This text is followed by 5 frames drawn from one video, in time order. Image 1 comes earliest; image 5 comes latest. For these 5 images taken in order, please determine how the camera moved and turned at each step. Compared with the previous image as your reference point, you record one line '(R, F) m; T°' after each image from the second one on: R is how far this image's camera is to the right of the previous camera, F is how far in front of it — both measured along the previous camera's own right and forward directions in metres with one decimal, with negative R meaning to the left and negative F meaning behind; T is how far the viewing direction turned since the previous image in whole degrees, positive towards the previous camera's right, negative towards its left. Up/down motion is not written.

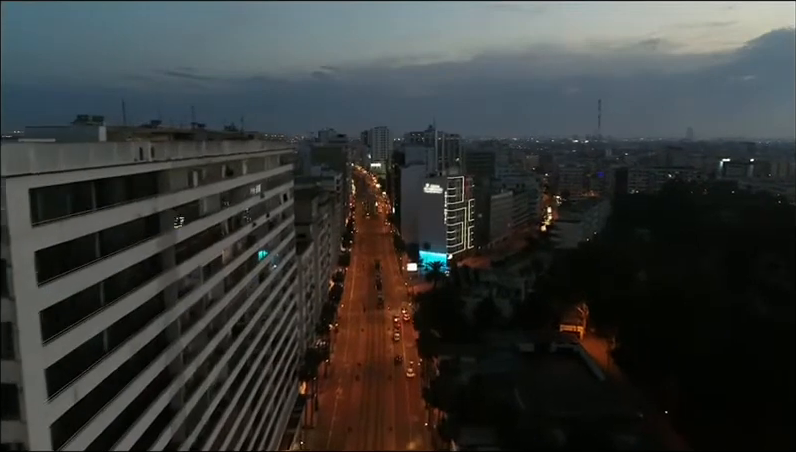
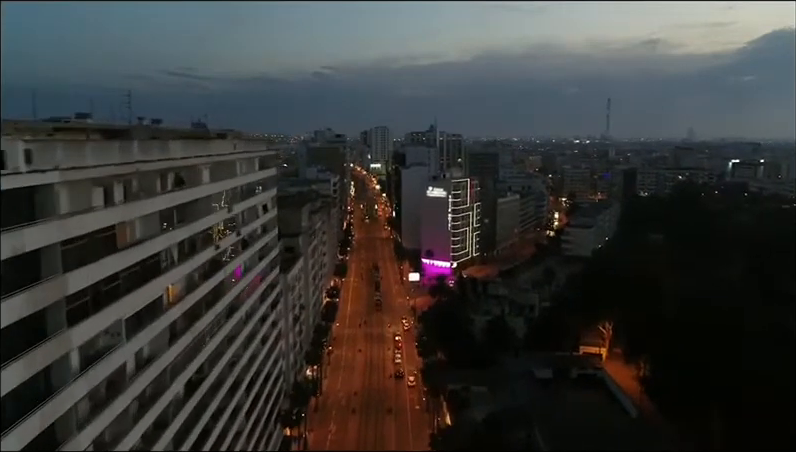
(0.0, +0.8) m; 0°
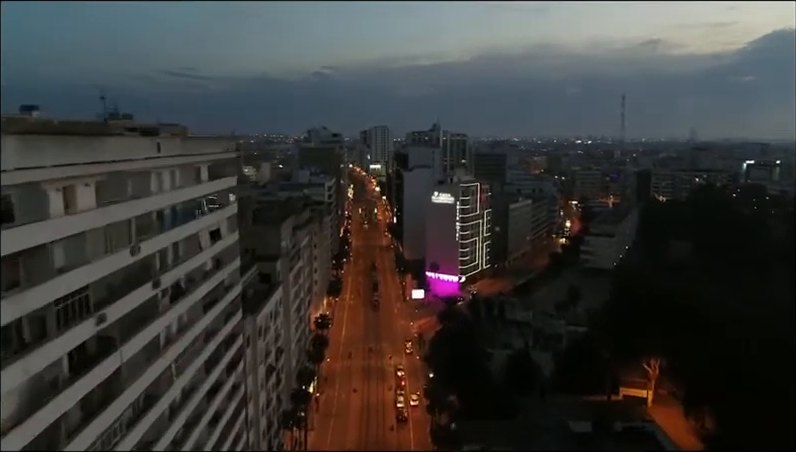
(0.0, +1.2) m; 0°
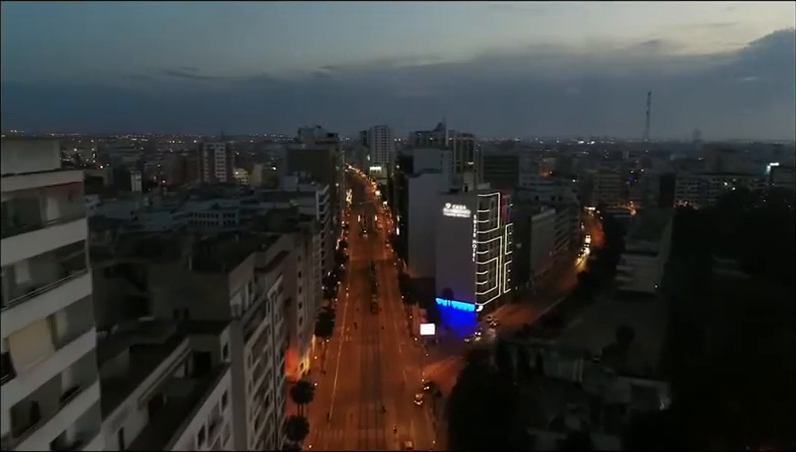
(-0.1, +1.7) m; 0°
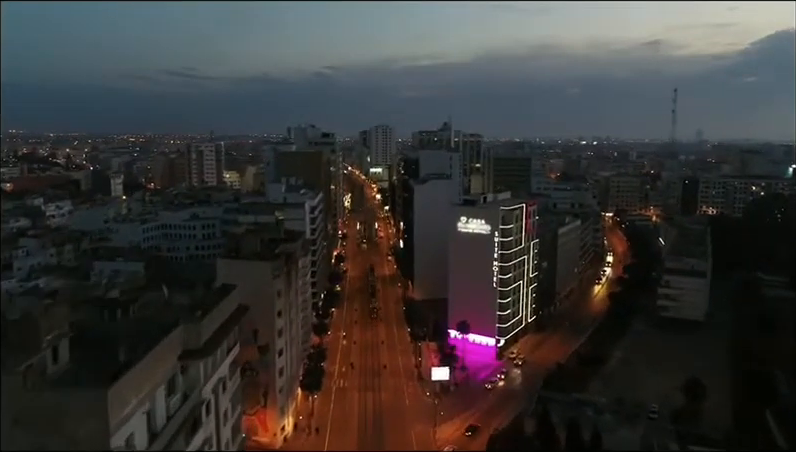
(-0.1, +1.4) m; 0°
